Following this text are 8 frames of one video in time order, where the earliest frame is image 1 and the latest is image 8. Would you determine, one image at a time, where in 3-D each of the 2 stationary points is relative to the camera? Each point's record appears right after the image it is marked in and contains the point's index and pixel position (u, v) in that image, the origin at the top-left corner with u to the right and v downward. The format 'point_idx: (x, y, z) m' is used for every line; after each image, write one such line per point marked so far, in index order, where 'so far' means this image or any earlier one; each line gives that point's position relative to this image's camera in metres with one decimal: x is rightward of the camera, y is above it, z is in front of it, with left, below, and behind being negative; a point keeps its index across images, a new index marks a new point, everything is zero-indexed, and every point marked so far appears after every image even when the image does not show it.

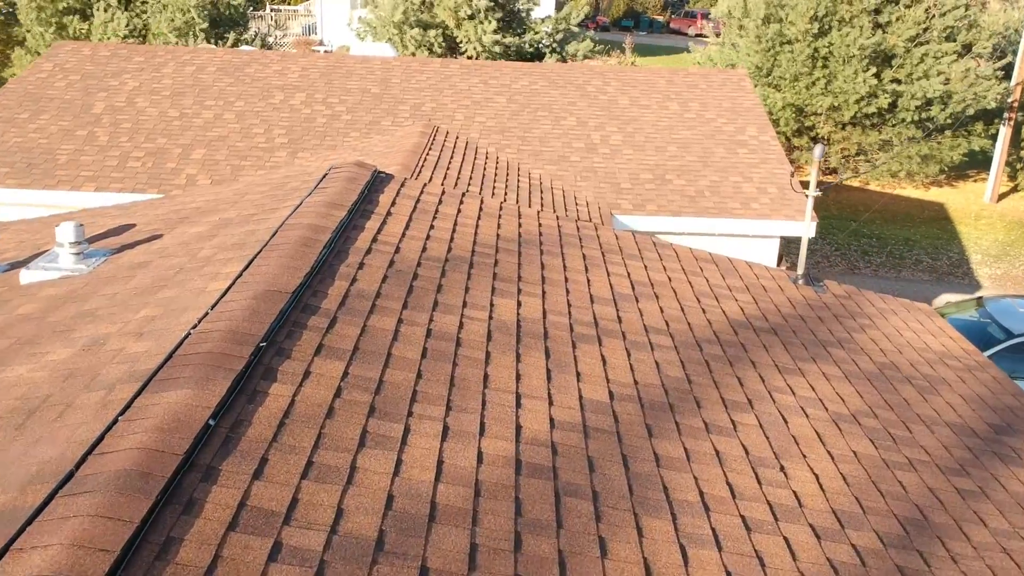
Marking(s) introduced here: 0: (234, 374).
0: (-1.1, -0.3, +3.5) m
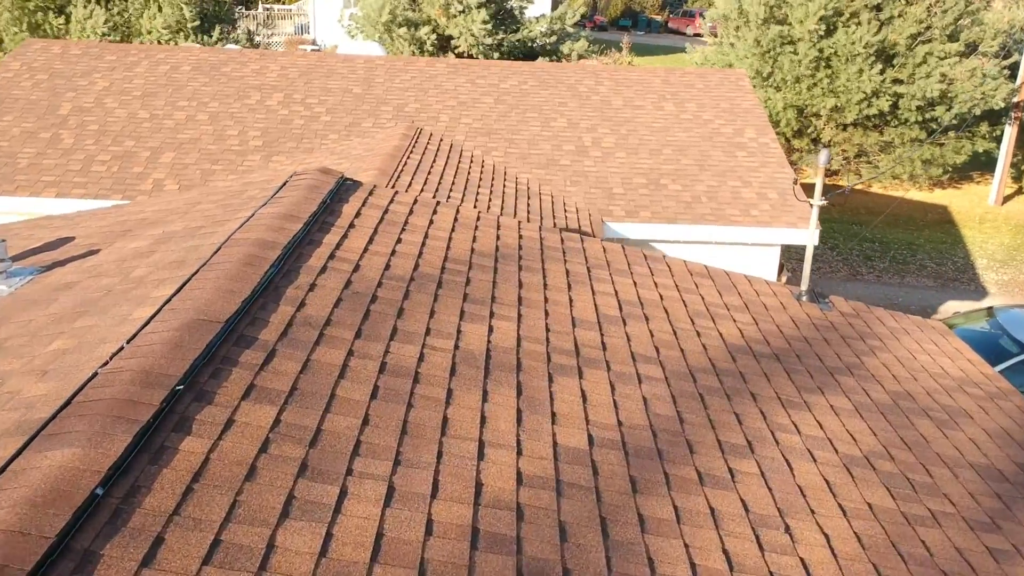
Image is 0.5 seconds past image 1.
0: (-1.2, -0.5, +2.9) m
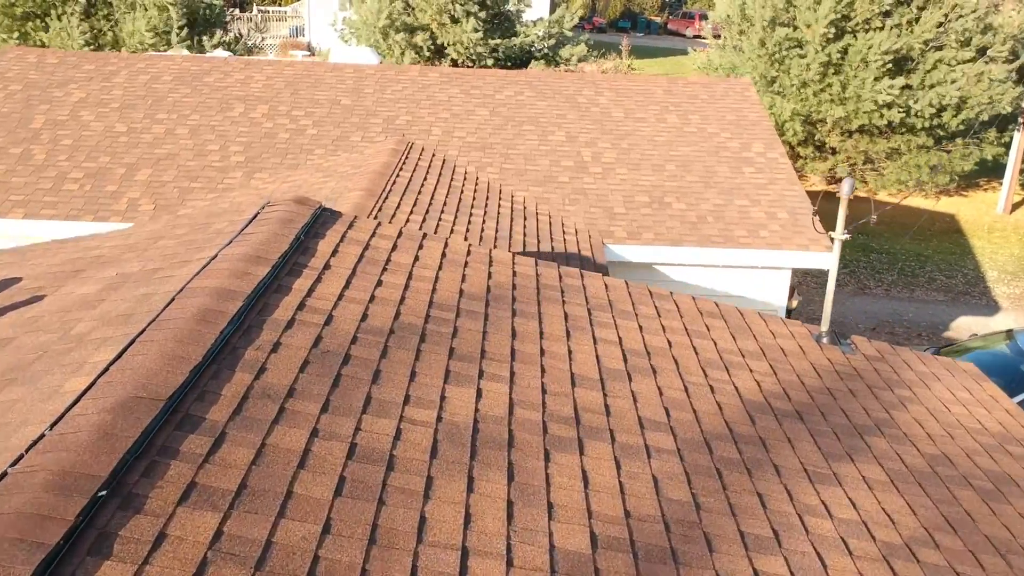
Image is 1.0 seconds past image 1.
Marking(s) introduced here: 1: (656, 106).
0: (-1.3, -0.7, +2.4) m
1: (+1.8, +2.3, +11.5) m
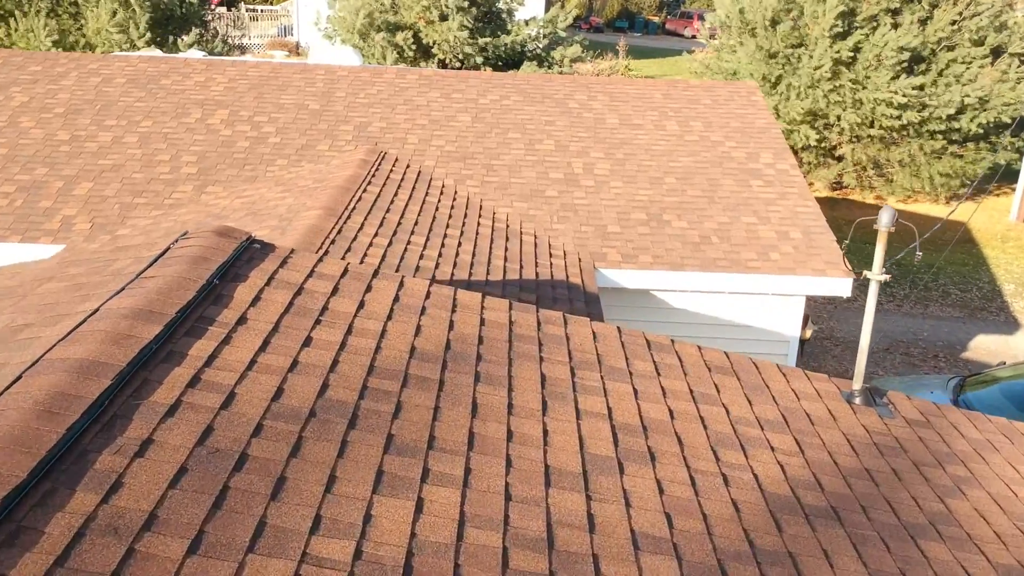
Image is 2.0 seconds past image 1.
0: (-1.4, -1.0, +1.4) m
1: (+1.7, +2.1, +10.6) m
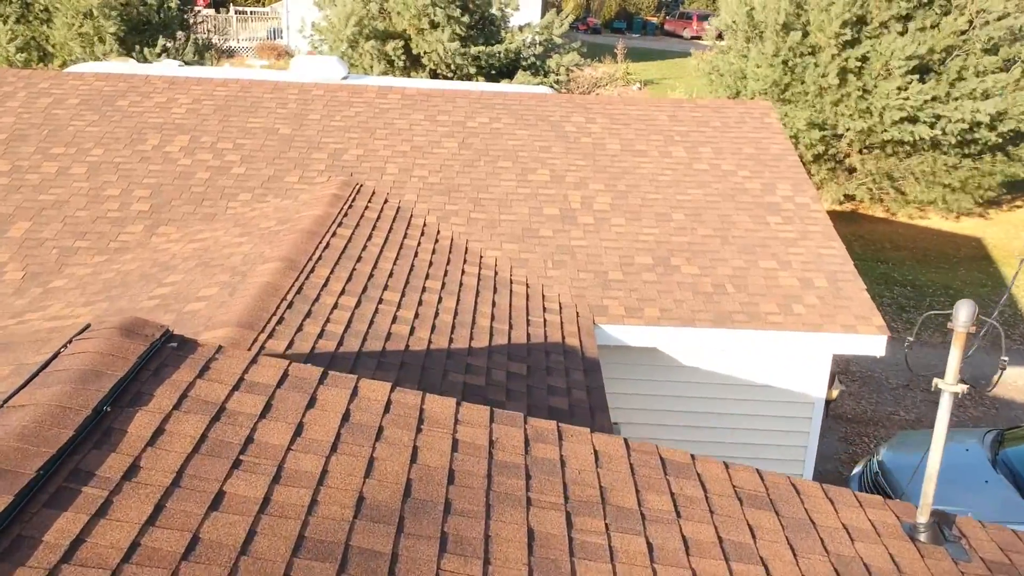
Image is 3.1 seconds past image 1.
0: (-1.5, -1.4, +0.5) m
1: (+1.6, +1.6, +9.6) m
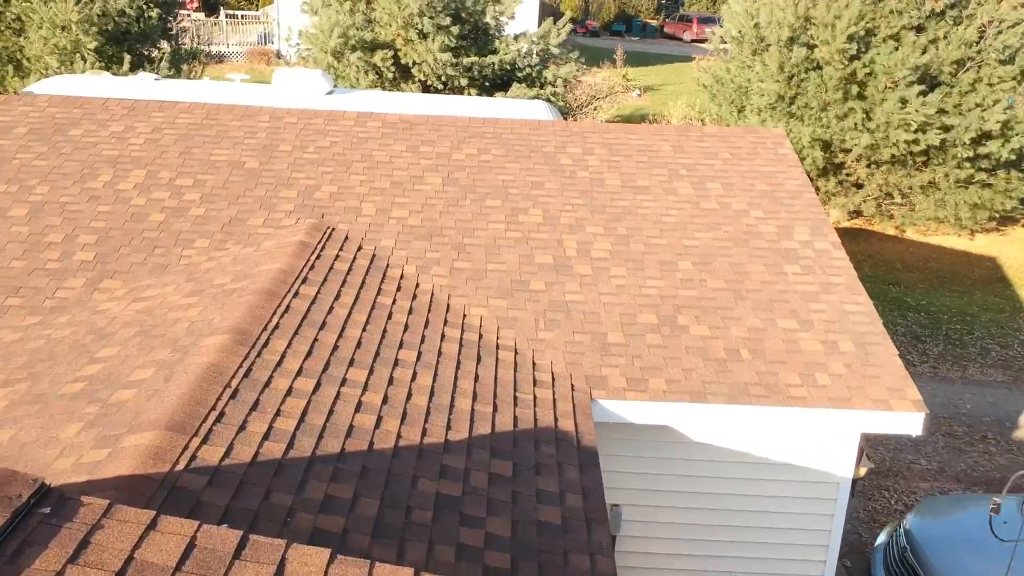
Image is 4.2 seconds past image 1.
0: (-1.6, -1.9, -0.4) m
1: (+1.5, +1.2, +8.8) m
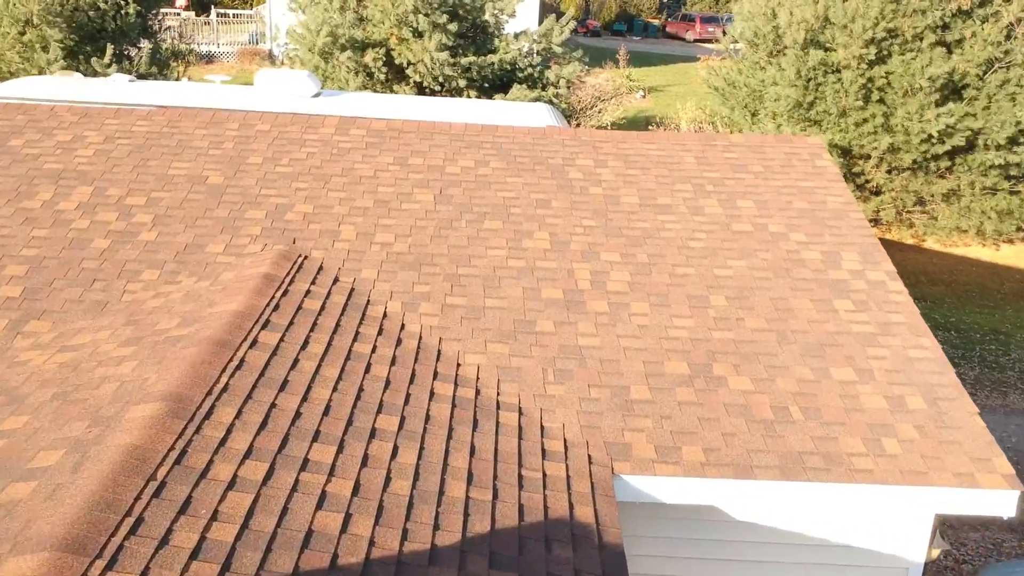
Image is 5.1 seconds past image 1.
0: (-1.5, -2.2, -1.5) m
1: (+1.5, +0.9, +7.7) m
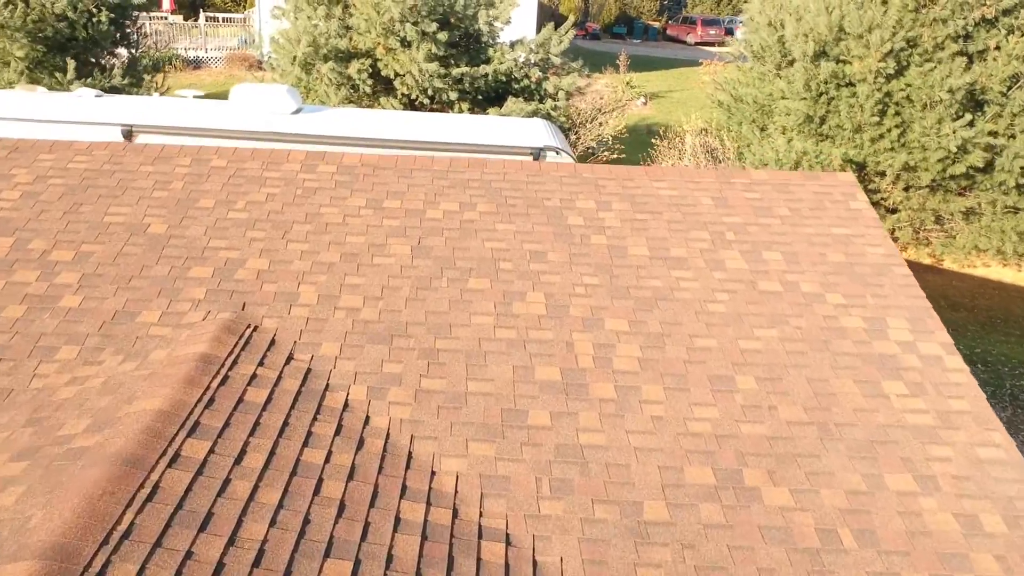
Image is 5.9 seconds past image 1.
0: (-1.6, -2.7, -2.5) m
1: (+1.4, +0.4, +6.6) m
